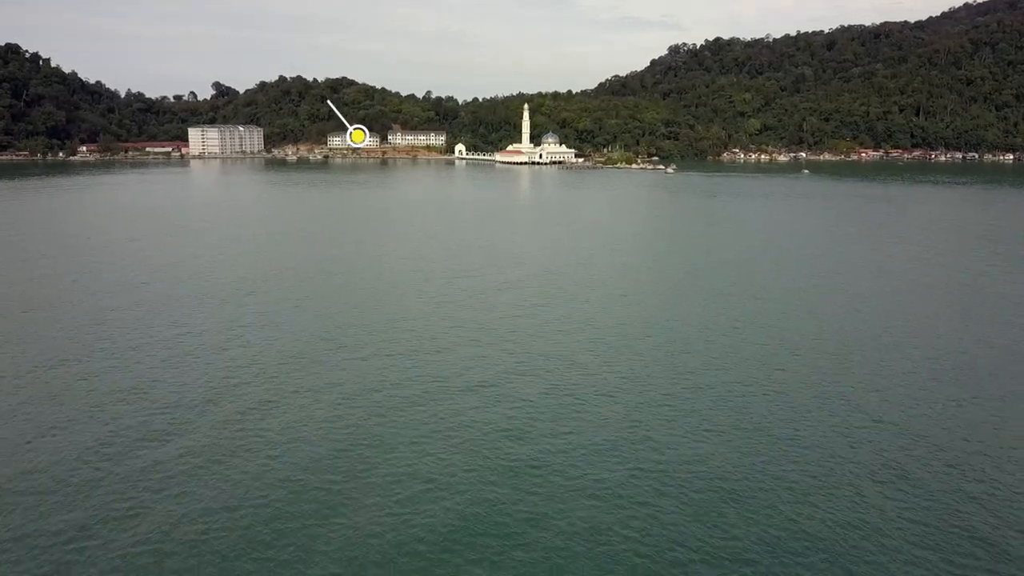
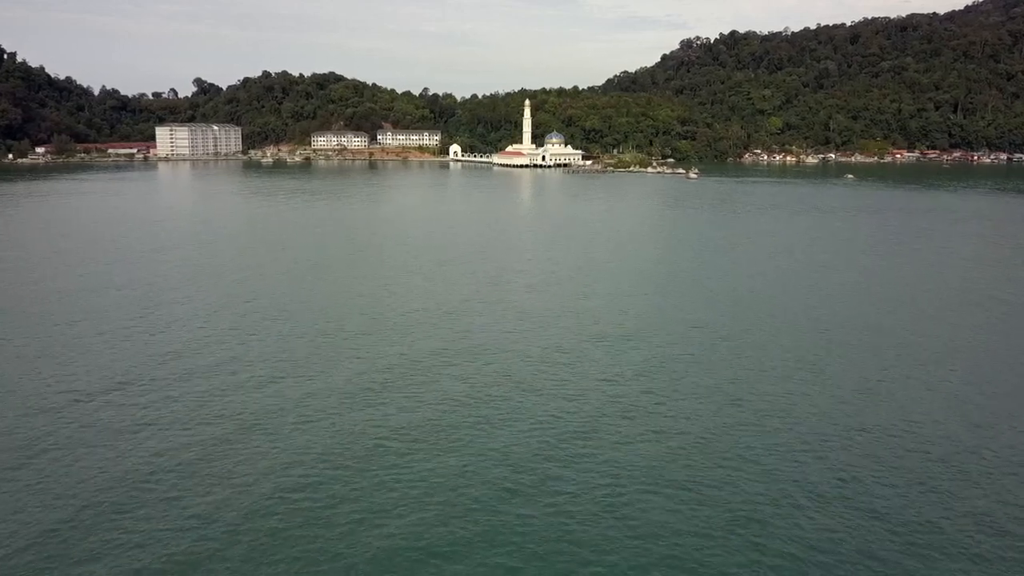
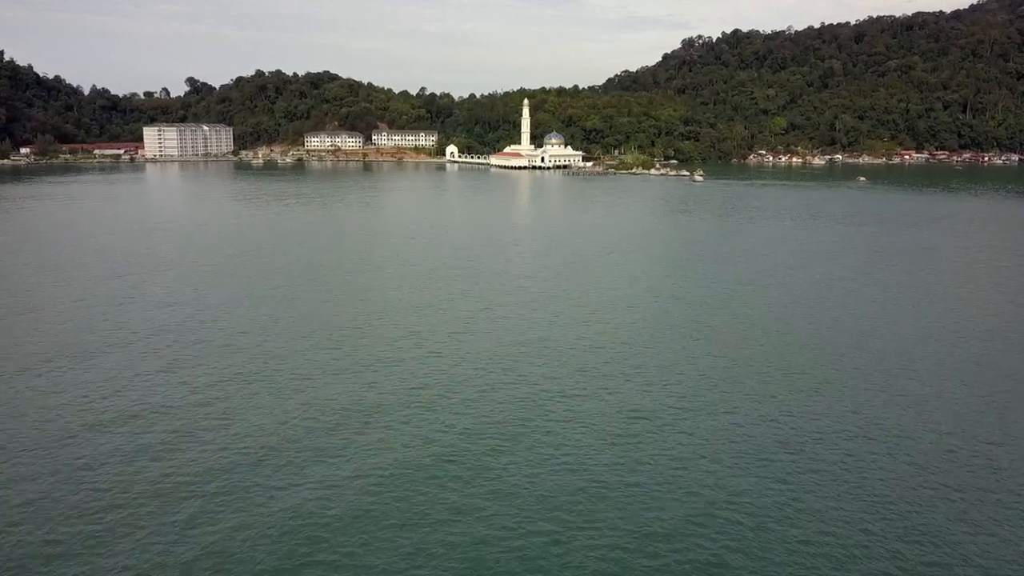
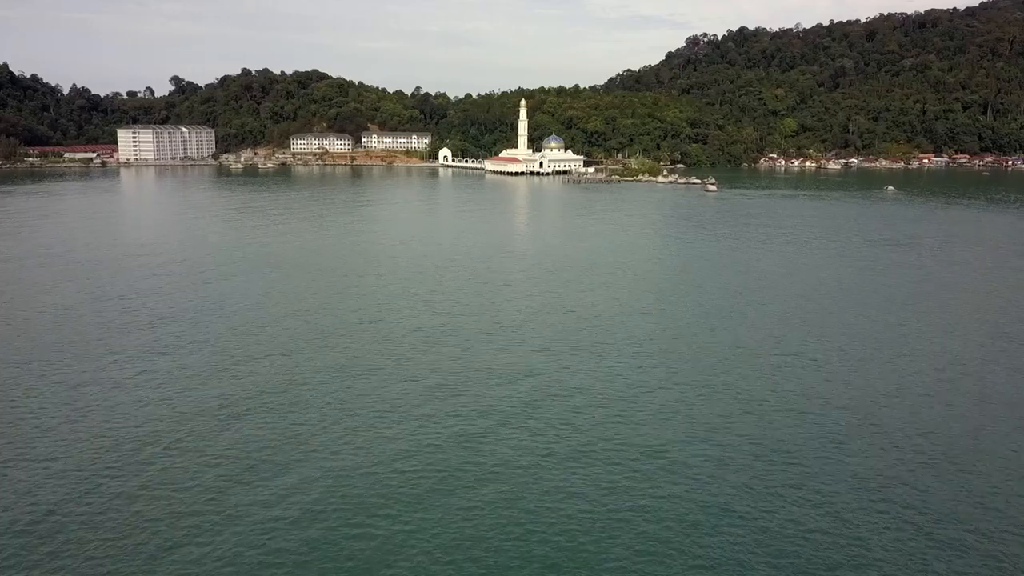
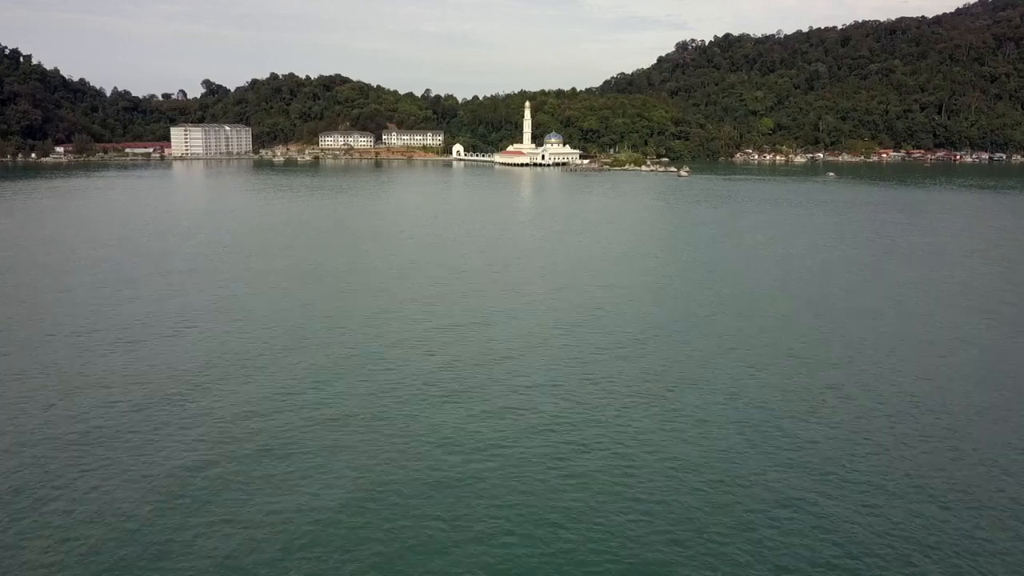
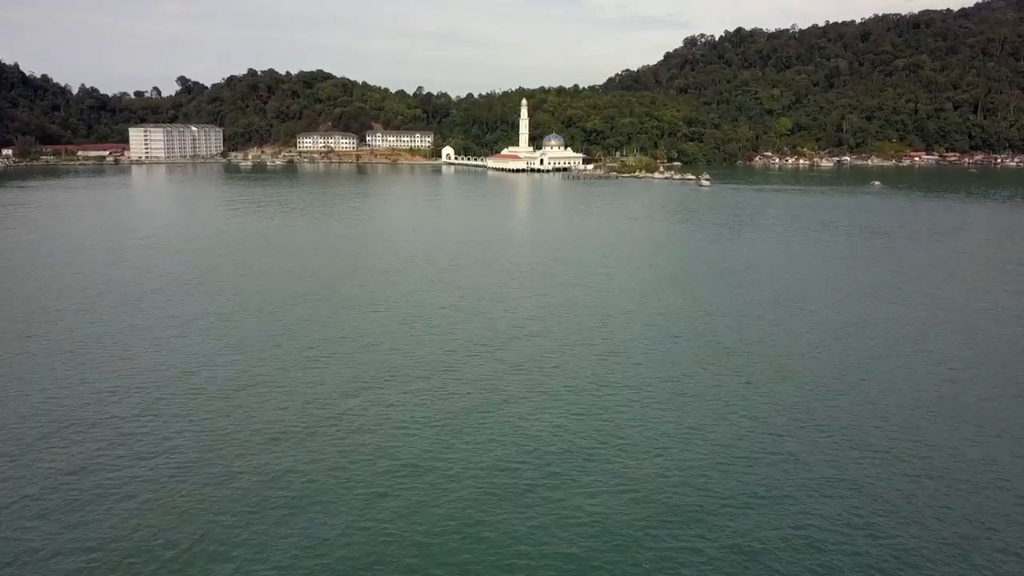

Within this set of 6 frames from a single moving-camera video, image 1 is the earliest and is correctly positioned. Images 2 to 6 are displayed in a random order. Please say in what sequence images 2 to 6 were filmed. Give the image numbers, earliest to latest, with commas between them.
5, 2, 3, 6, 4
